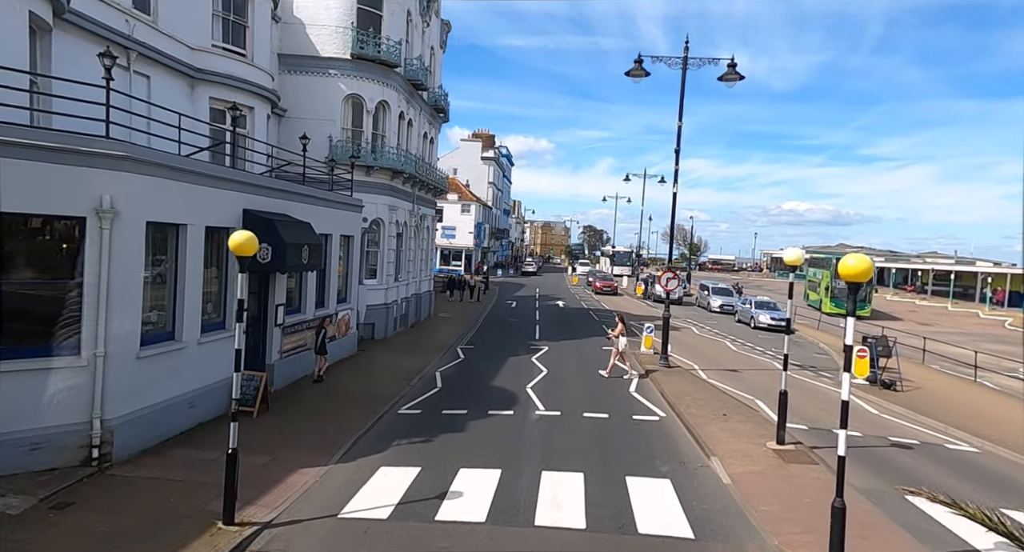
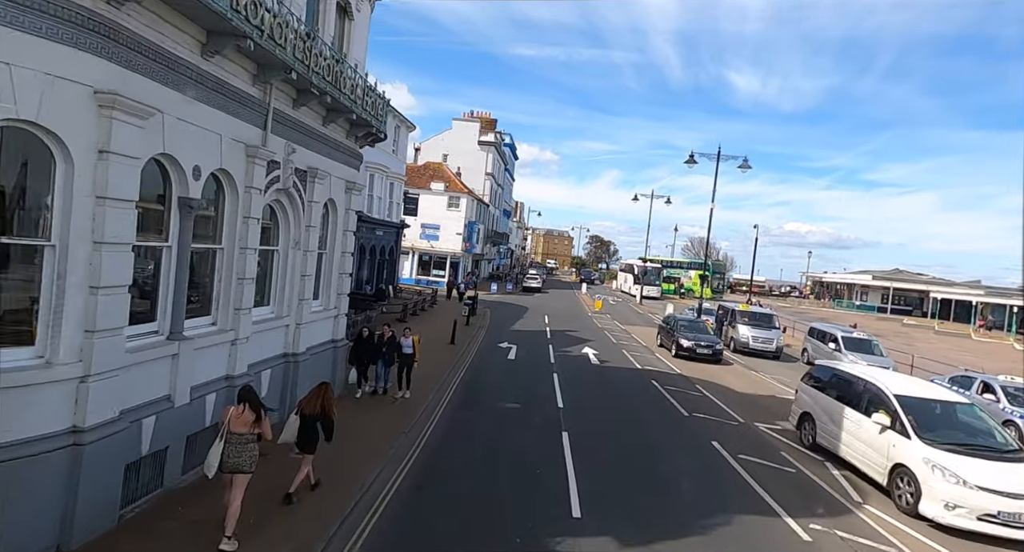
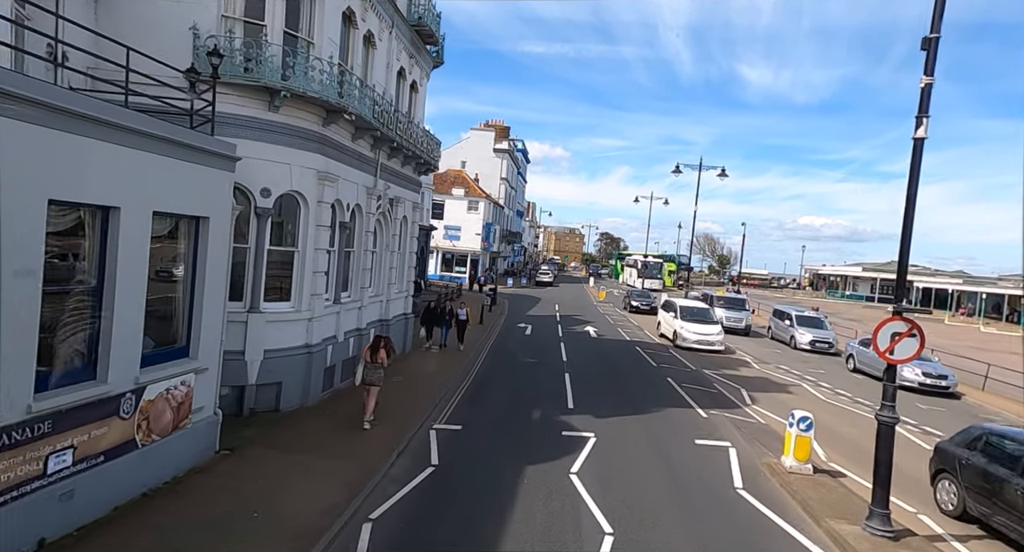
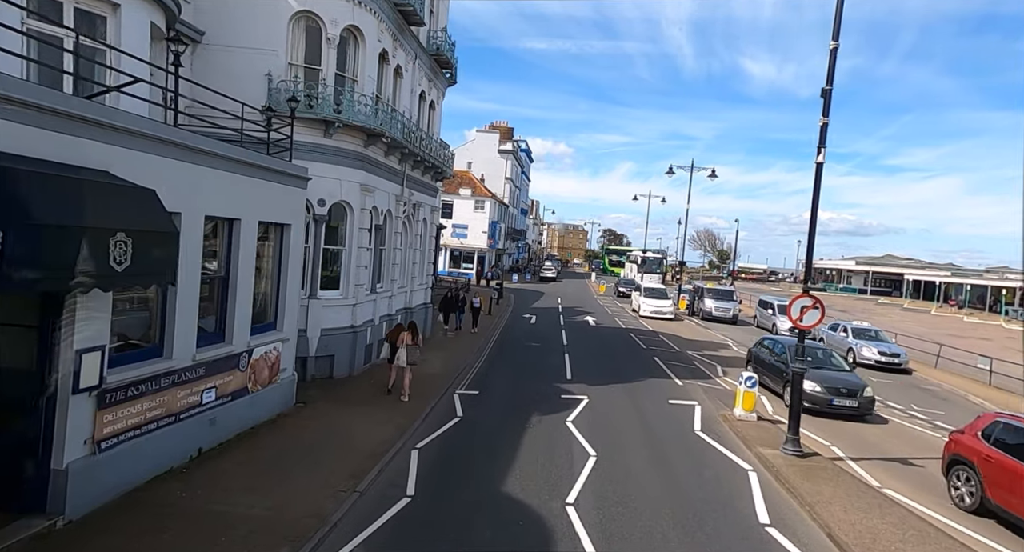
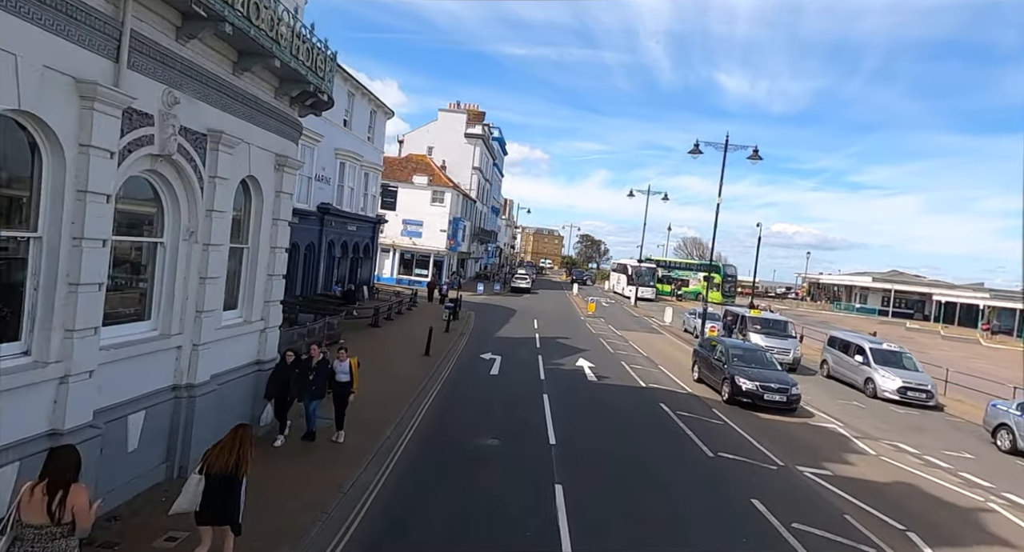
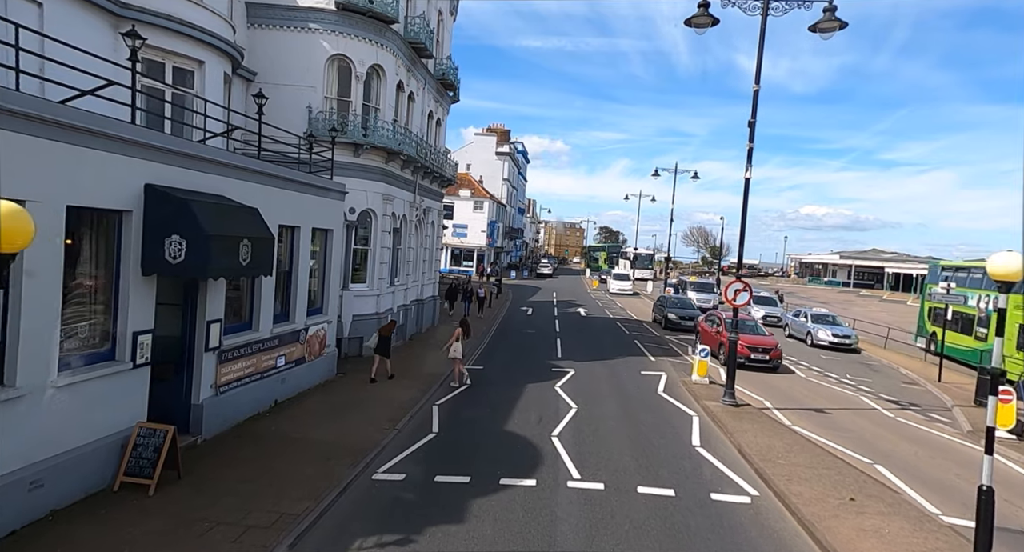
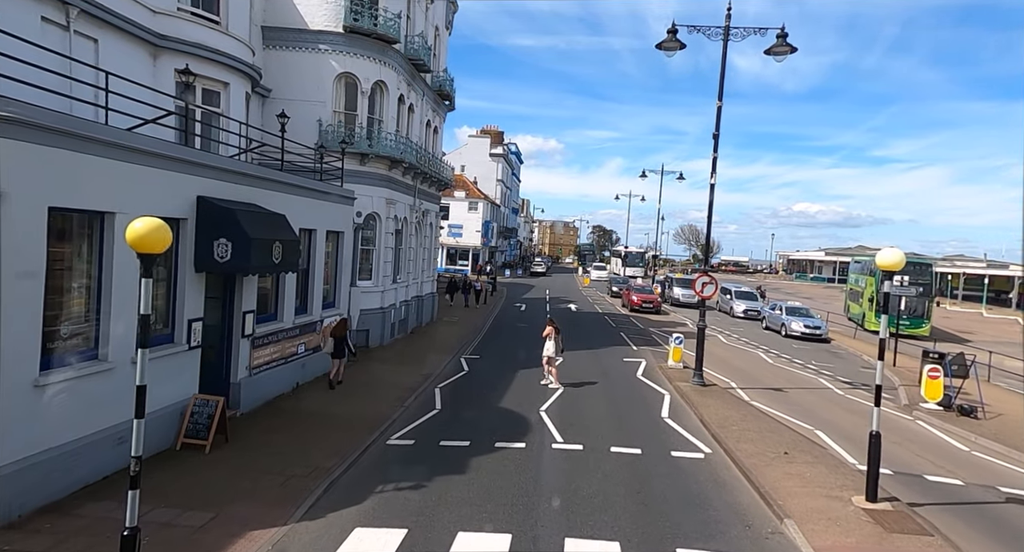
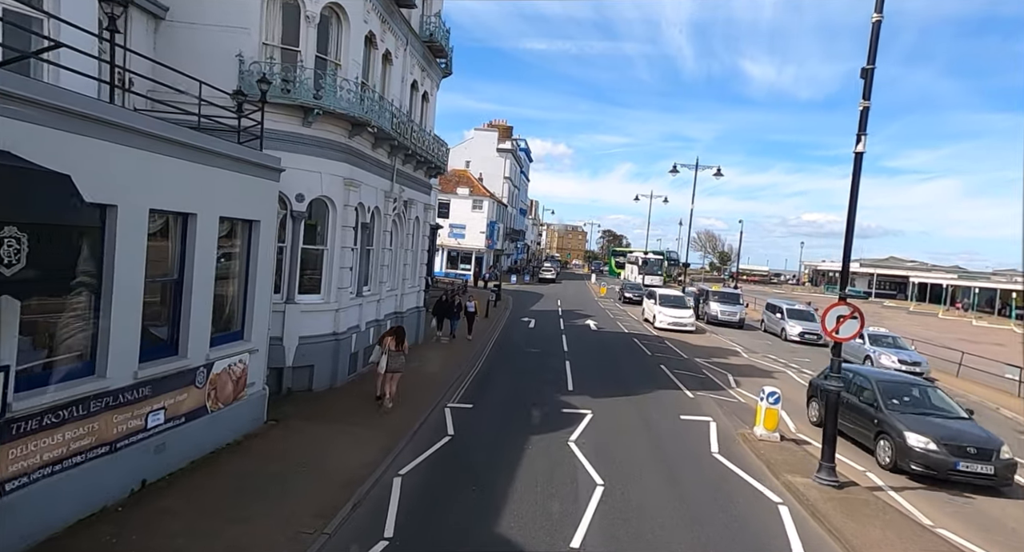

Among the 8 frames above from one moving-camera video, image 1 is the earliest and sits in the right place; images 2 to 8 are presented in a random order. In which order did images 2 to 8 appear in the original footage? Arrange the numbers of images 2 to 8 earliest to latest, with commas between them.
7, 6, 4, 8, 3, 2, 5
